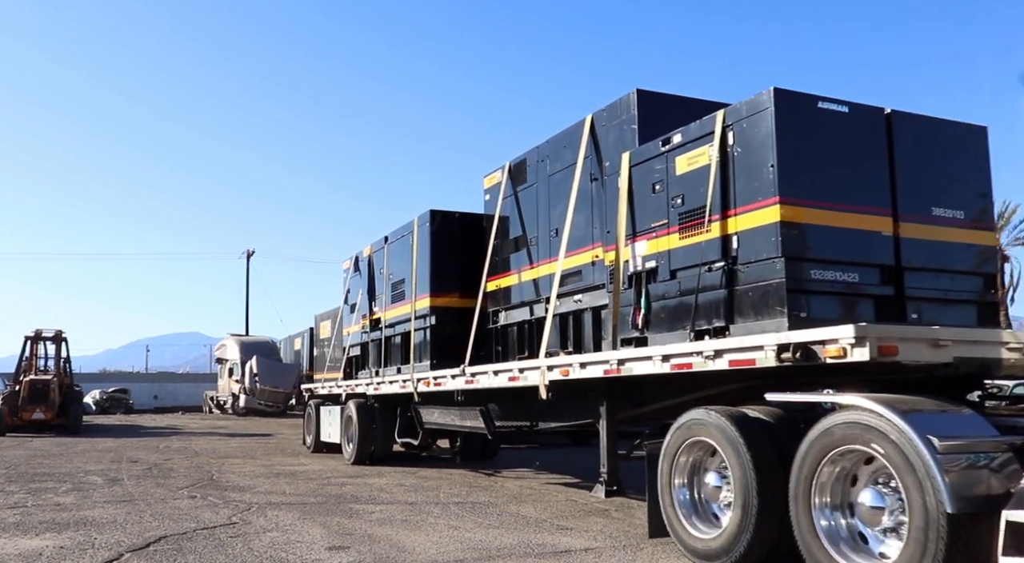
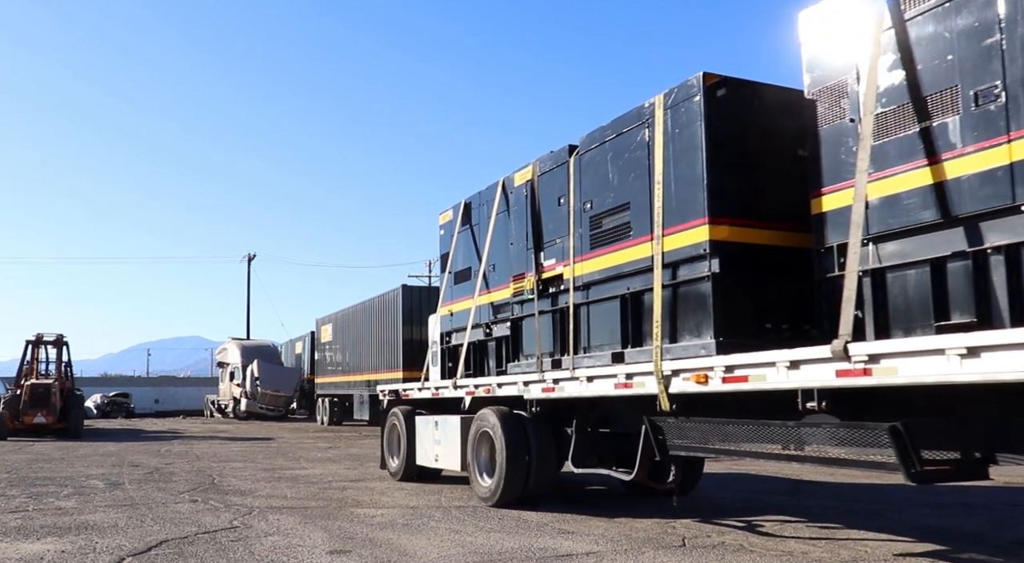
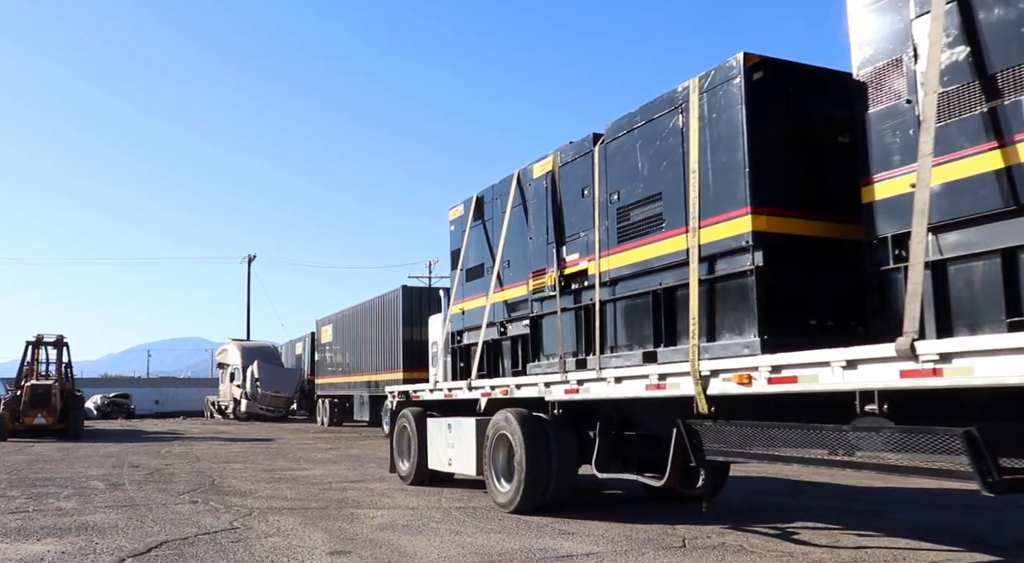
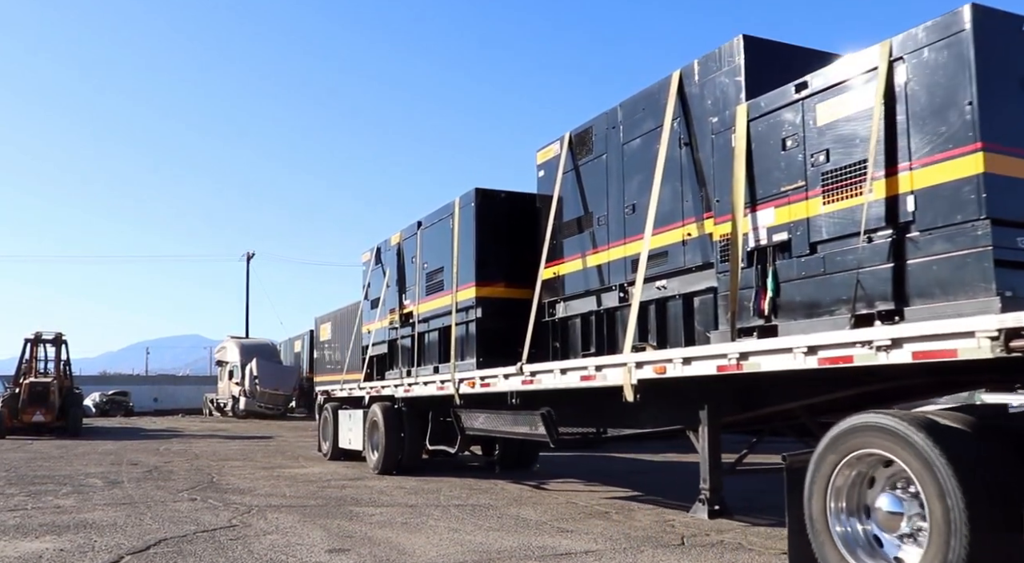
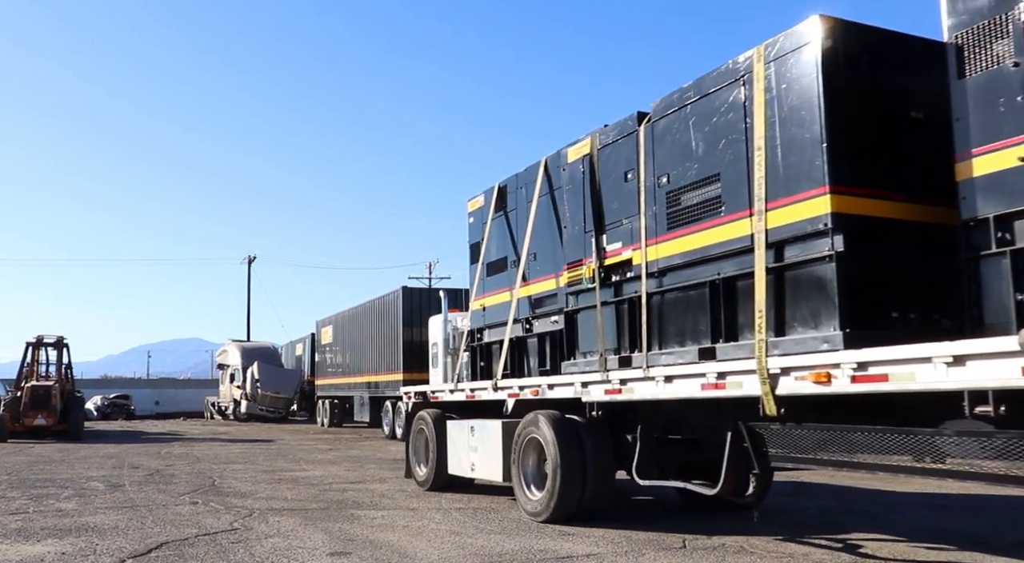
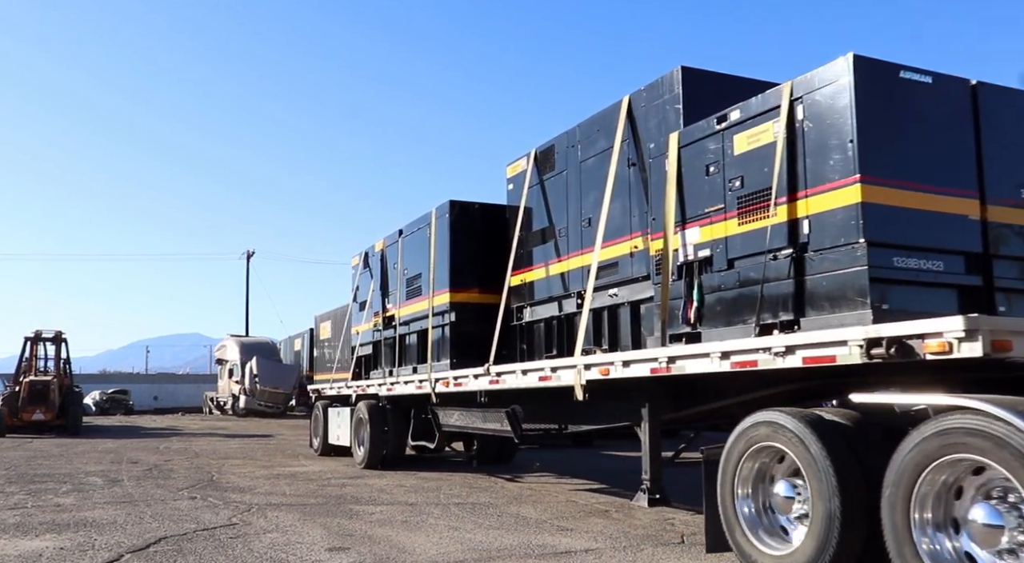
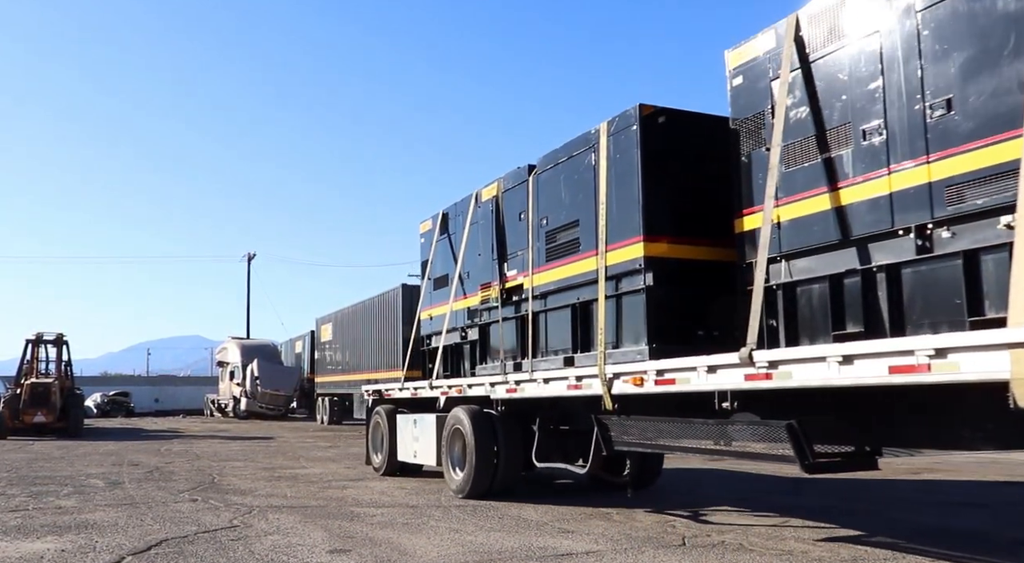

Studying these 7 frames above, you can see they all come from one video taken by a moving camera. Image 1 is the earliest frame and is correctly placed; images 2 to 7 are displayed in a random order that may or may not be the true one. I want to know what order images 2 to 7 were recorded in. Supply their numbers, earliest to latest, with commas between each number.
6, 4, 7, 2, 3, 5
